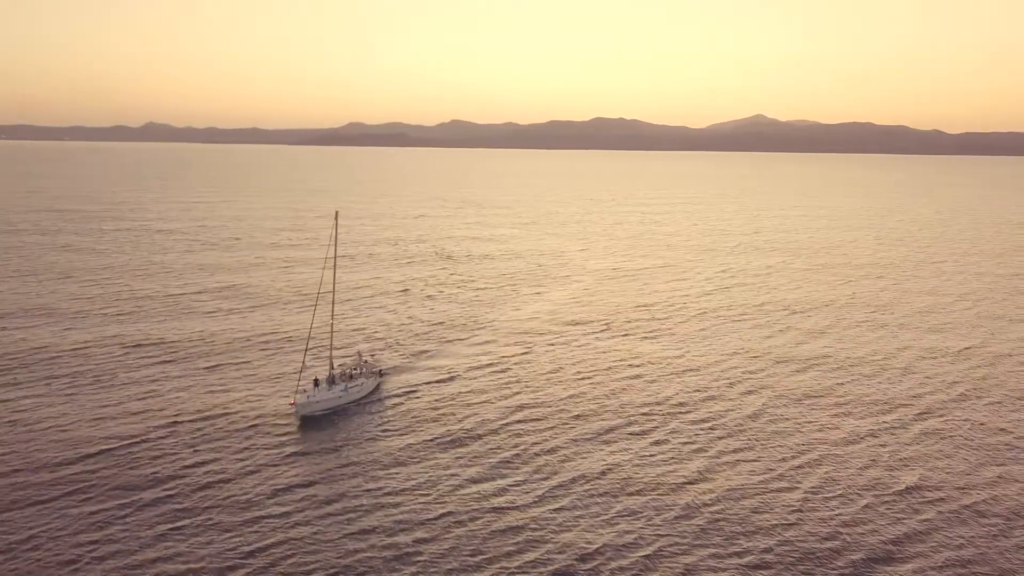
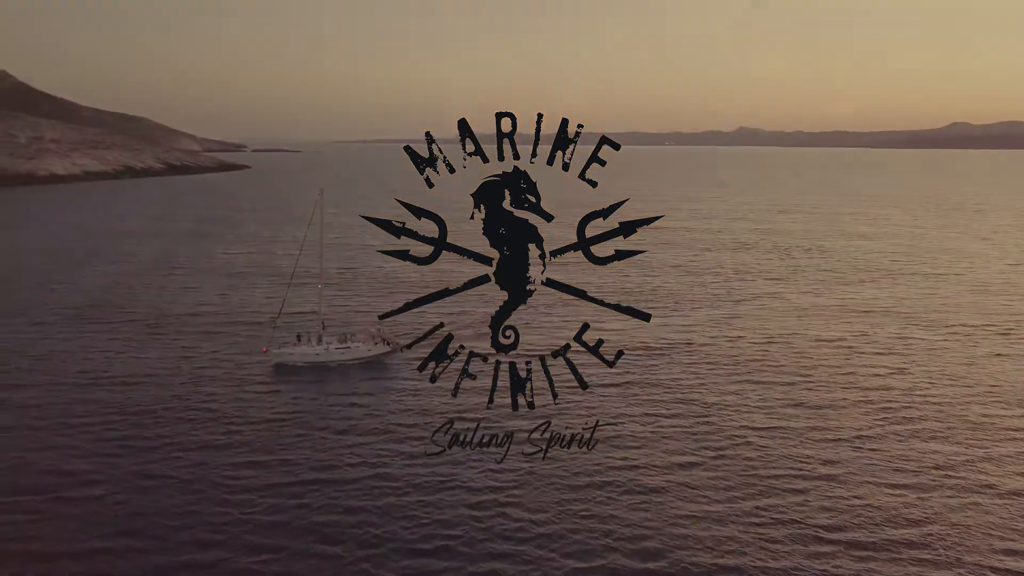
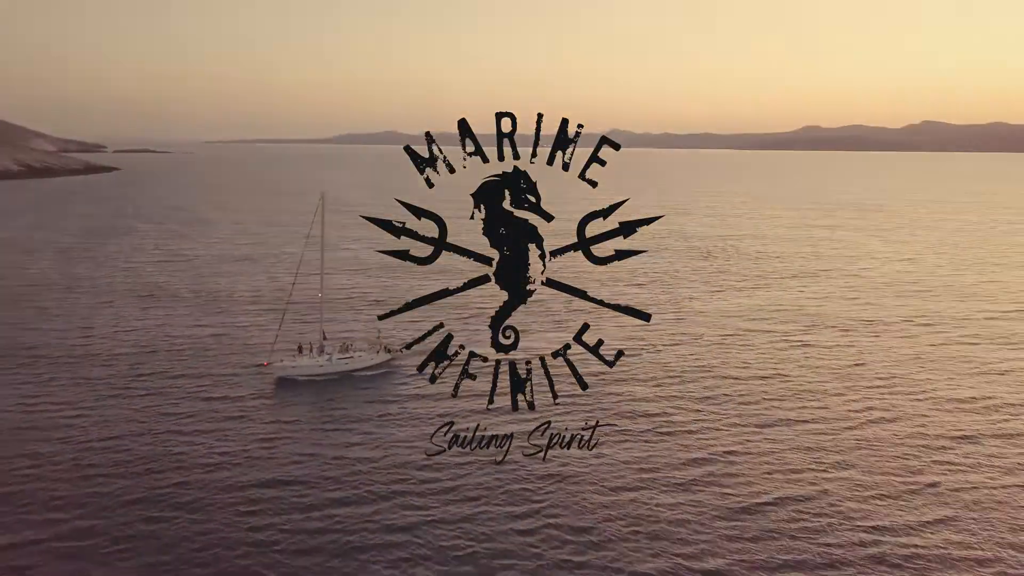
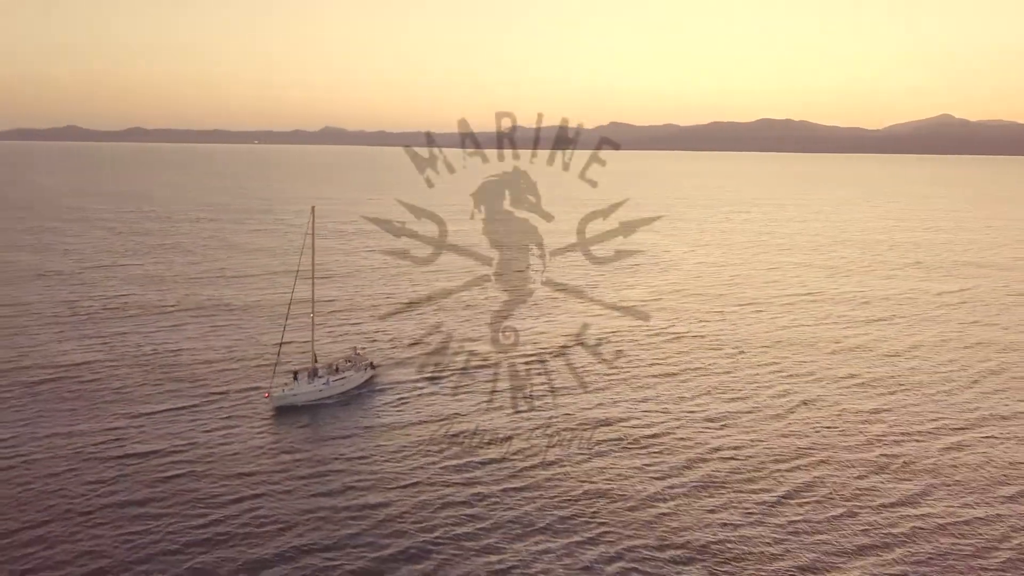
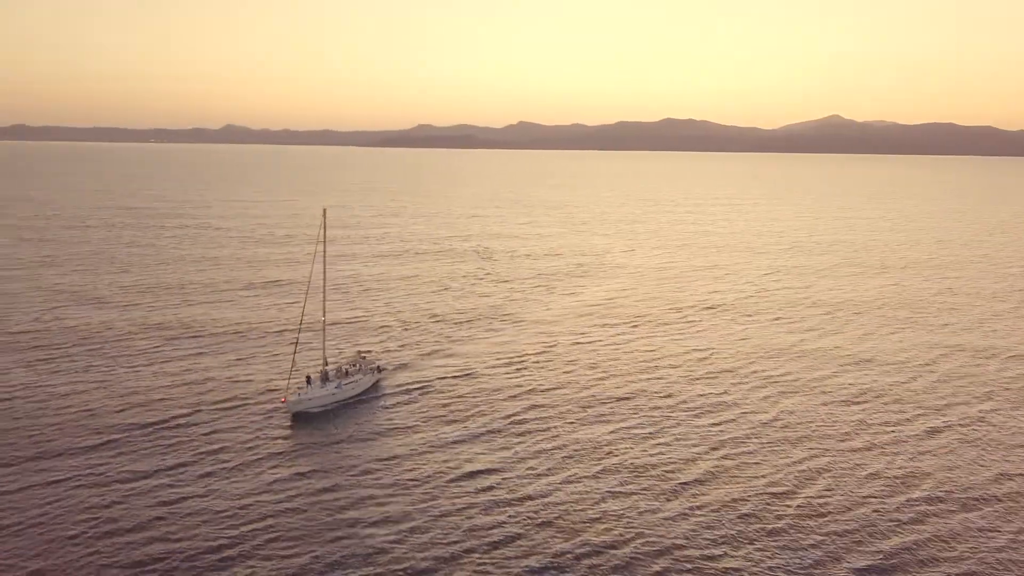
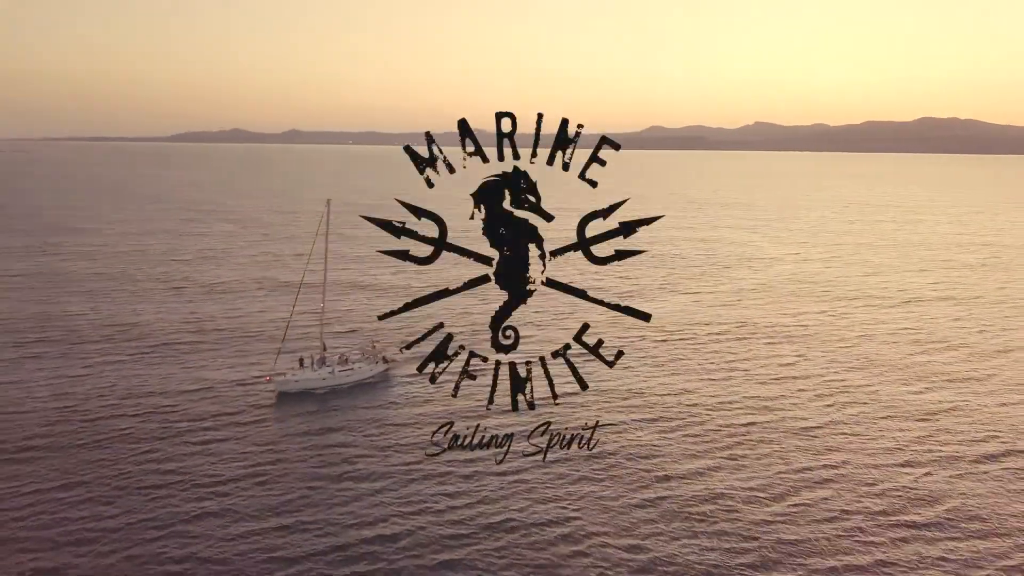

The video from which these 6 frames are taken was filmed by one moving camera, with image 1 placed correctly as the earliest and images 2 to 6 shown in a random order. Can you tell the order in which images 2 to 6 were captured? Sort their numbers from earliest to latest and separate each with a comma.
5, 4, 6, 3, 2
